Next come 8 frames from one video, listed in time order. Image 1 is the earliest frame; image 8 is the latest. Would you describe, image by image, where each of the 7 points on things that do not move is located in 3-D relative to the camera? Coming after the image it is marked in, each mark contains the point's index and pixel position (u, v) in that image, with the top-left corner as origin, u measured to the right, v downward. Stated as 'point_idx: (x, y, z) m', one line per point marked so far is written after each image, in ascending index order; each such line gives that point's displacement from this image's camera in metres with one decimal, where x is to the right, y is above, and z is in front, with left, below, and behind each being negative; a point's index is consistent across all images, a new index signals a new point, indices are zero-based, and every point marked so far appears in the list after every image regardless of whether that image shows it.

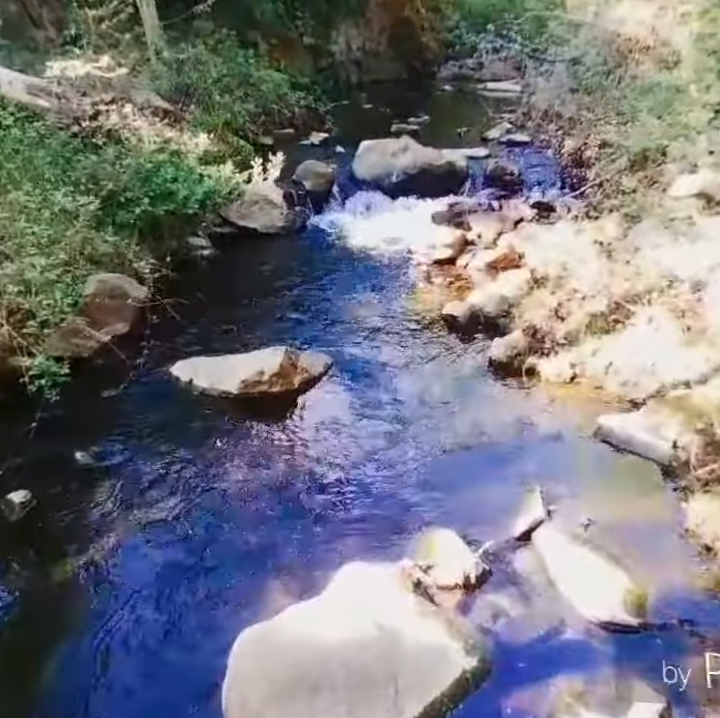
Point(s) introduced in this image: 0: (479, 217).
0: (+1.1, +1.3, +6.0) m
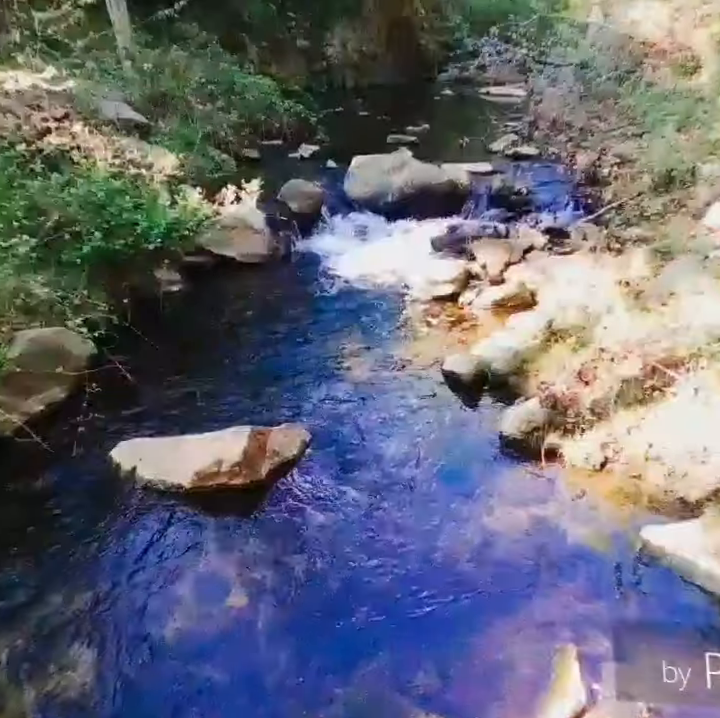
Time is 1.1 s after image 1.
0: (+1.0, +1.0, +5.3) m
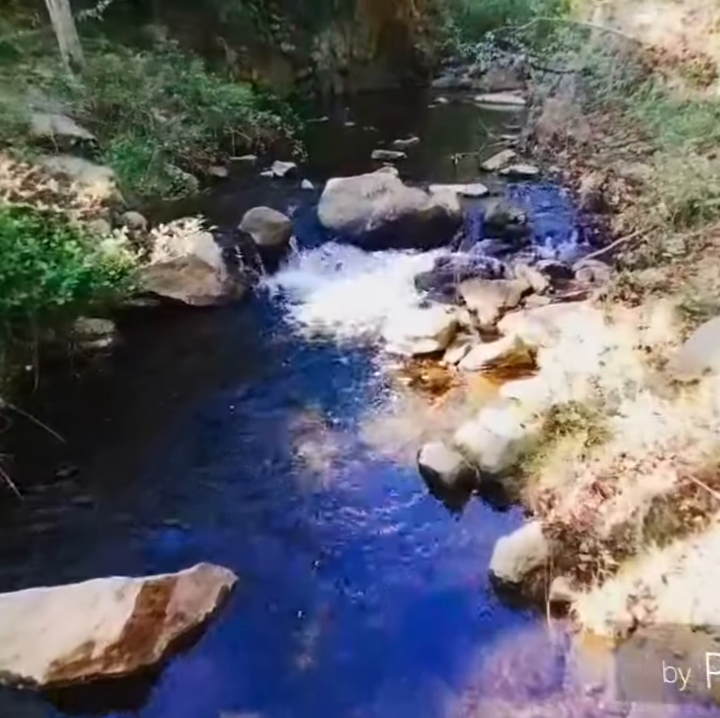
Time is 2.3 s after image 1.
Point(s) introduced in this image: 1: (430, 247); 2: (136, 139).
0: (+0.8, +0.5, +4.6) m
1: (+0.6, +1.0, +5.6) m
2: (-2.1, +2.1, +6.0) m
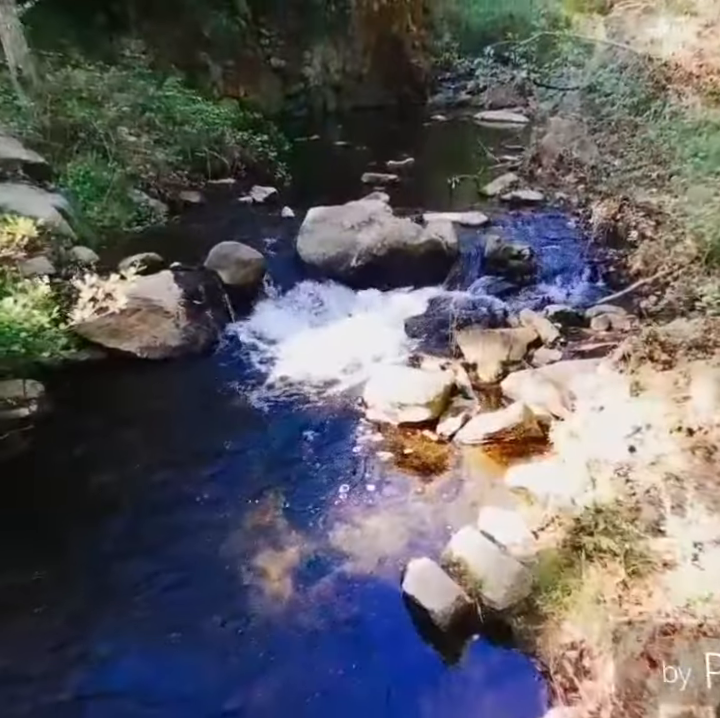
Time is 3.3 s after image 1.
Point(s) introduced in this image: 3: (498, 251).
0: (+0.7, +0.1, +3.9) m
1: (+0.5, +0.6, +5.0) m
2: (-2.2, +1.7, +5.4) m
3: (+1.1, +0.8, +4.9) m
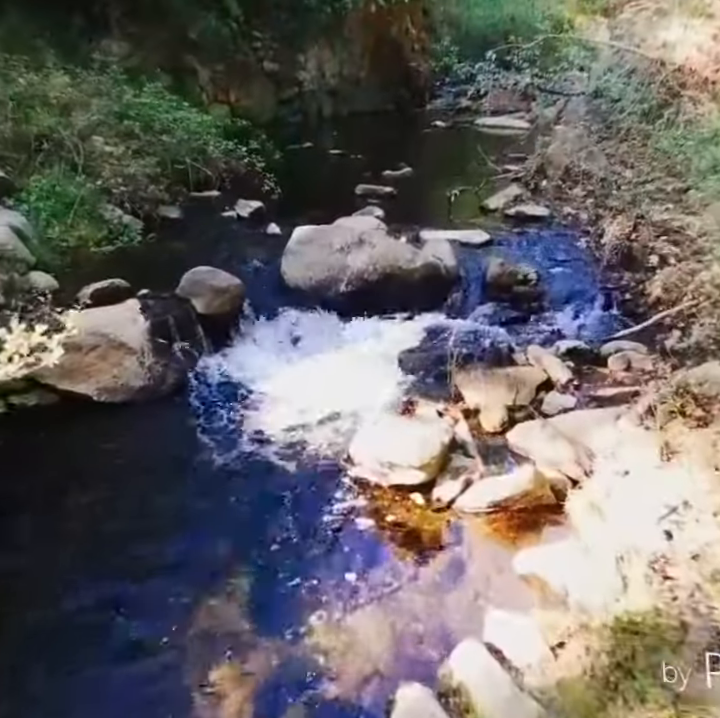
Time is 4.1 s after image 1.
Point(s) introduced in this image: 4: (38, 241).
0: (+0.6, -0.1, +3.5) m
1: (+0.4, +0.3, +4.5) m
2: (-2.3, +1.4, +4.9) m
3: (+1.0, +0.6, +4.5) m
4: (-2.2, +0.8, +4.3) m
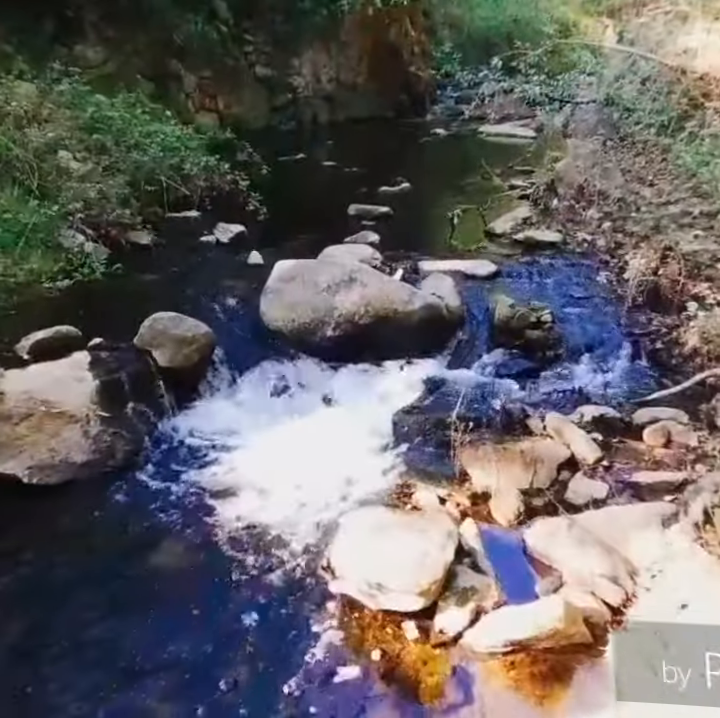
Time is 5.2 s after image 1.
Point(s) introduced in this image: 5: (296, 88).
0: (+0.6, -0.4, +2.9) m
1: (+0.3, 0.0, +4.0) m
2: (-2.4, +1.1, +4.4) m
3: (+0.9, +0.3, +3.9) m
4: (-2.2, +0.5, +3.7) m
5: (-1.0, +4.2, +10.0) m
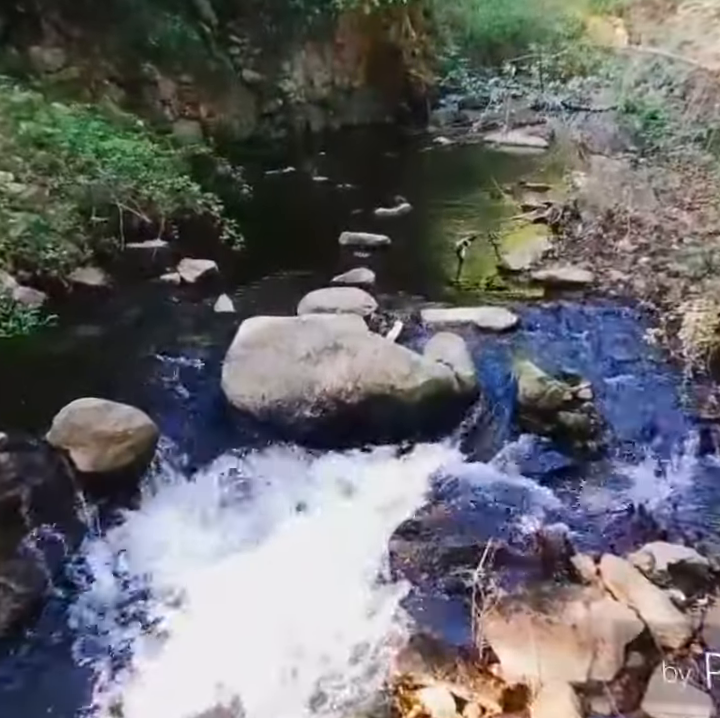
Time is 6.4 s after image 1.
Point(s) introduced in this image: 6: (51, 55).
0: (+0.5, -0.8, +2.1) m
1: (+0.3, -0.4, +3.1) m
2: (-2.4, +0.7, +3.5) m
3: (+0.9, -0.2, +3.0) m
4: (-2.3, +0.1, +2.9) m
5: (-1.1, +3.8, +9.1) m
6: (-3.2, +3.1, +6.5) m
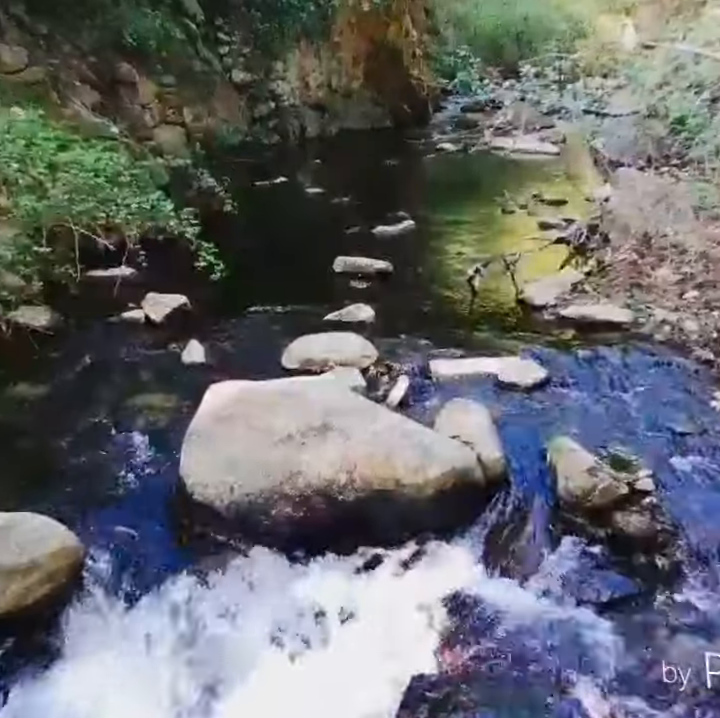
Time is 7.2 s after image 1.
0: (+0.5, -1.2, +1.4) m
1: (+0.3, -0.7, +2.4) m
2: (-2.4, +0.4, +2.8) m
3: (+0.9, -0.5, +2.3) m
4: (-2.3, -0.3, +2.2) m
5: (-1.1, +3.5, +8.4) m
6: (-3.2, +2.8, +5.8) m
